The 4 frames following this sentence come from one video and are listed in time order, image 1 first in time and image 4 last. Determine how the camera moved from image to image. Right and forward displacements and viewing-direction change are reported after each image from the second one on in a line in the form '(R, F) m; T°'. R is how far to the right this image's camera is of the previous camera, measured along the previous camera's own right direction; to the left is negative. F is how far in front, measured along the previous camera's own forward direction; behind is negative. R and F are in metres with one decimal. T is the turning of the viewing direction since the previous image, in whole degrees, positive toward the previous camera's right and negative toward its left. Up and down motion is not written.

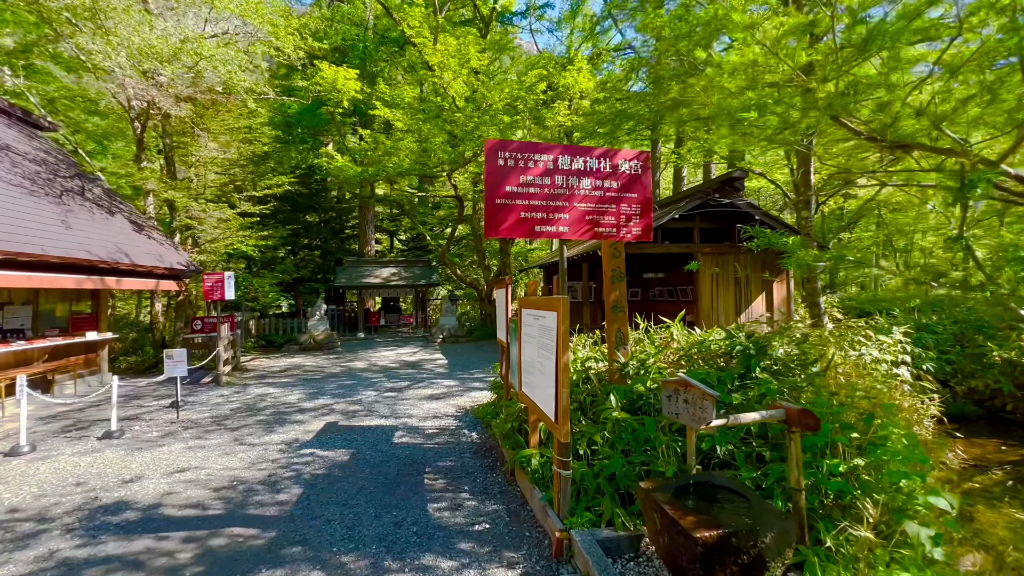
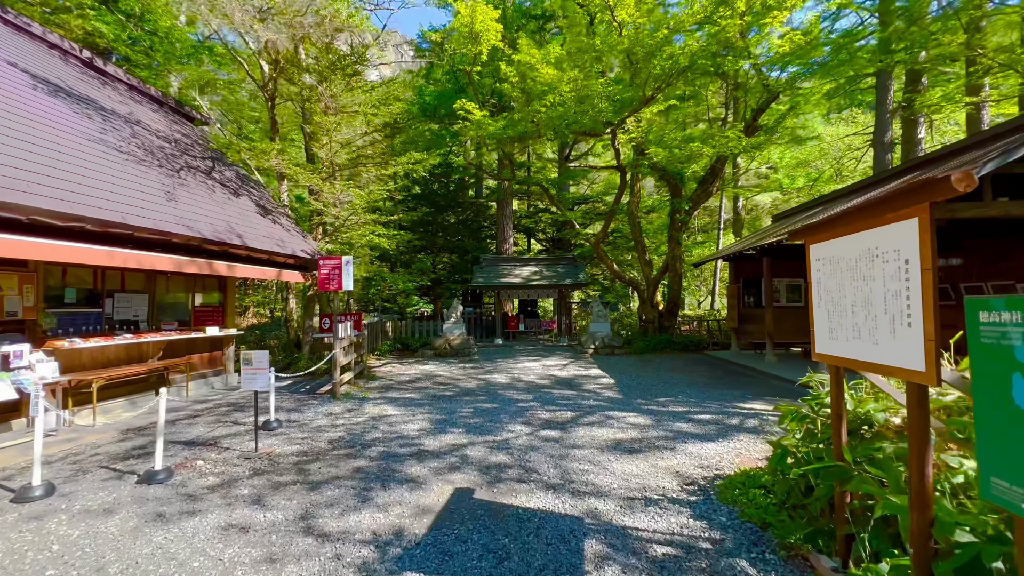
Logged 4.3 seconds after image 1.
(-1.0, +2.6) m; -17°
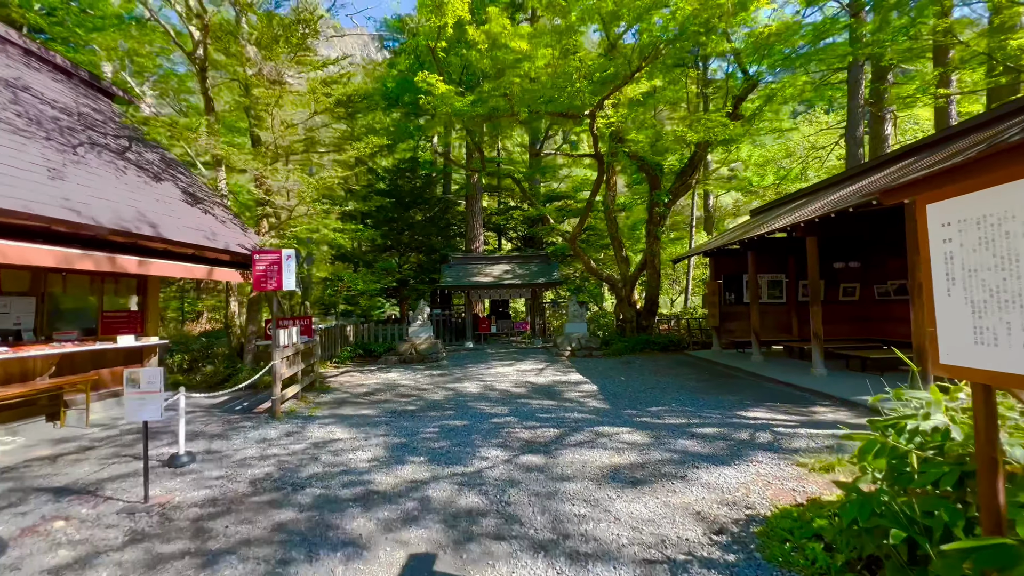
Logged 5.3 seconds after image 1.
(0.0, +0.9) m; +4°
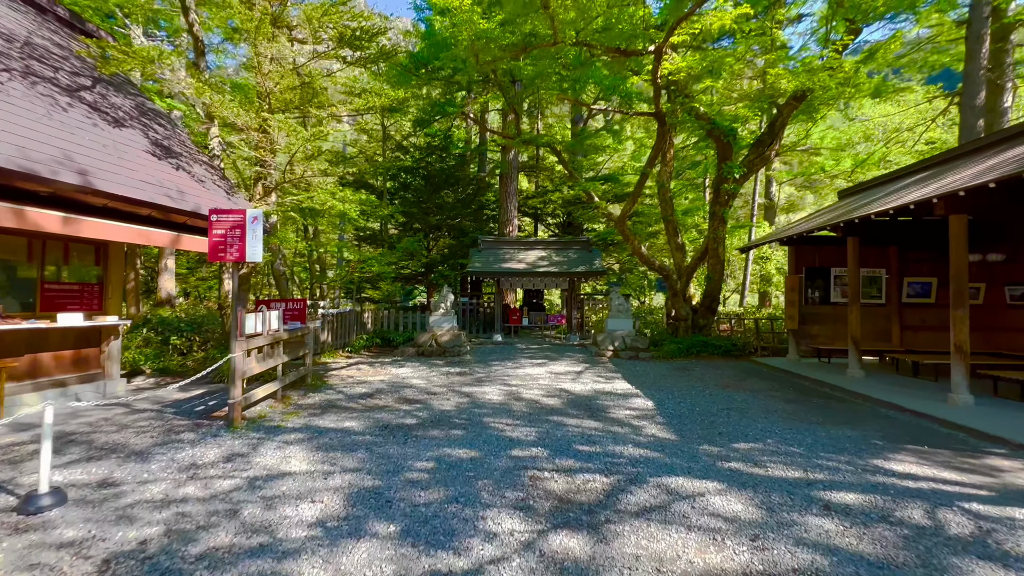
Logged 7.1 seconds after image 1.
(0.0, +1.6) m; -5°
